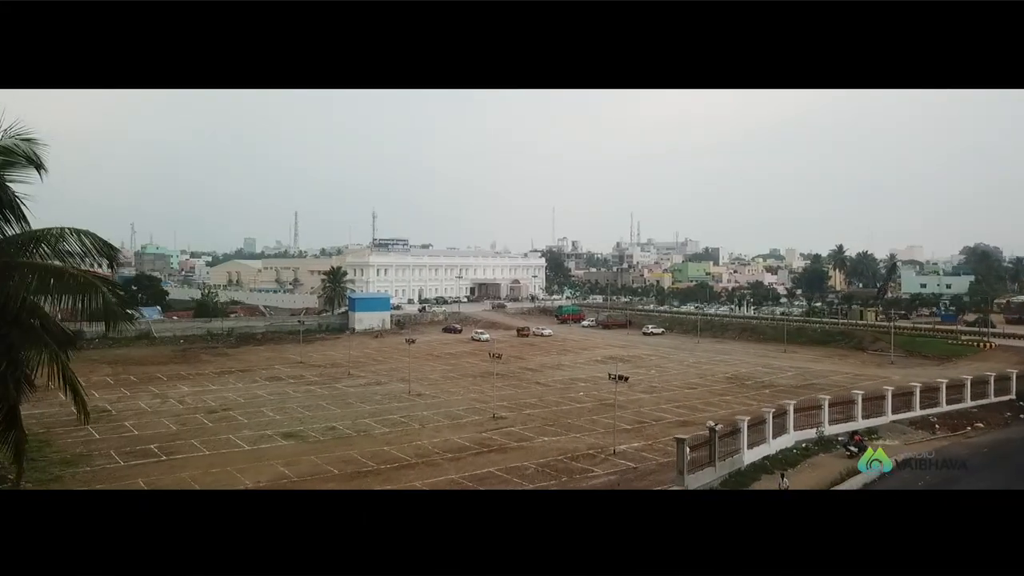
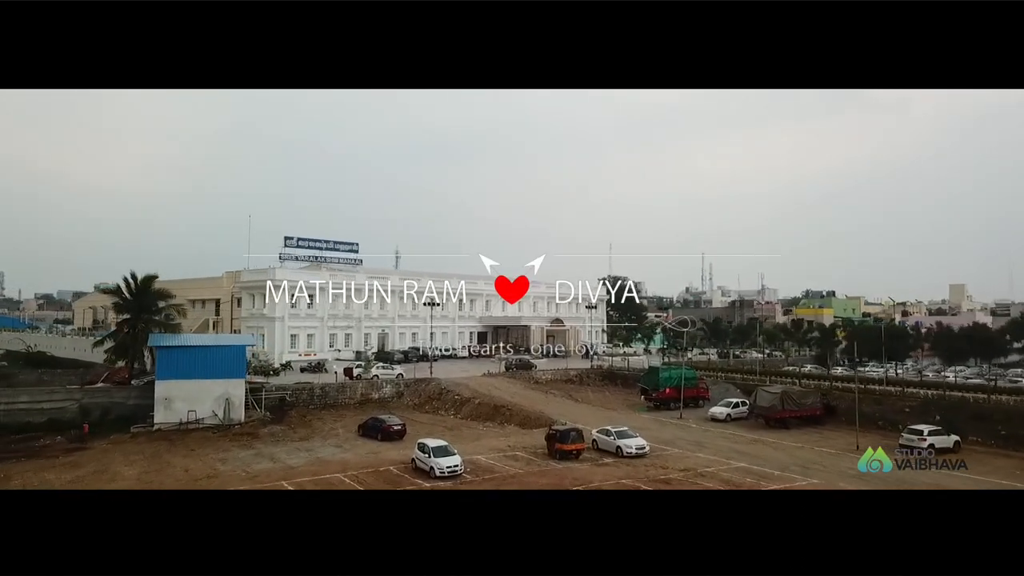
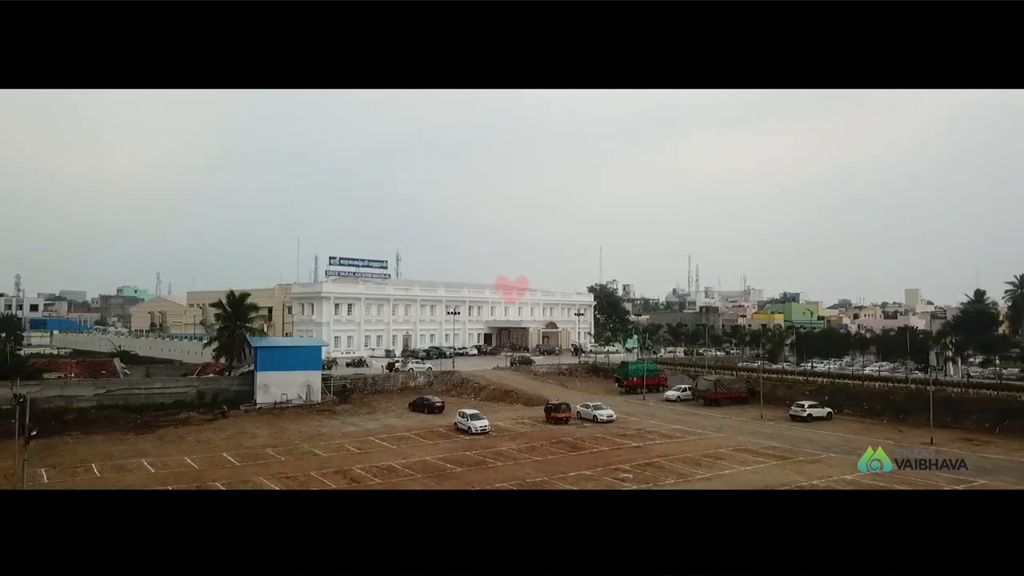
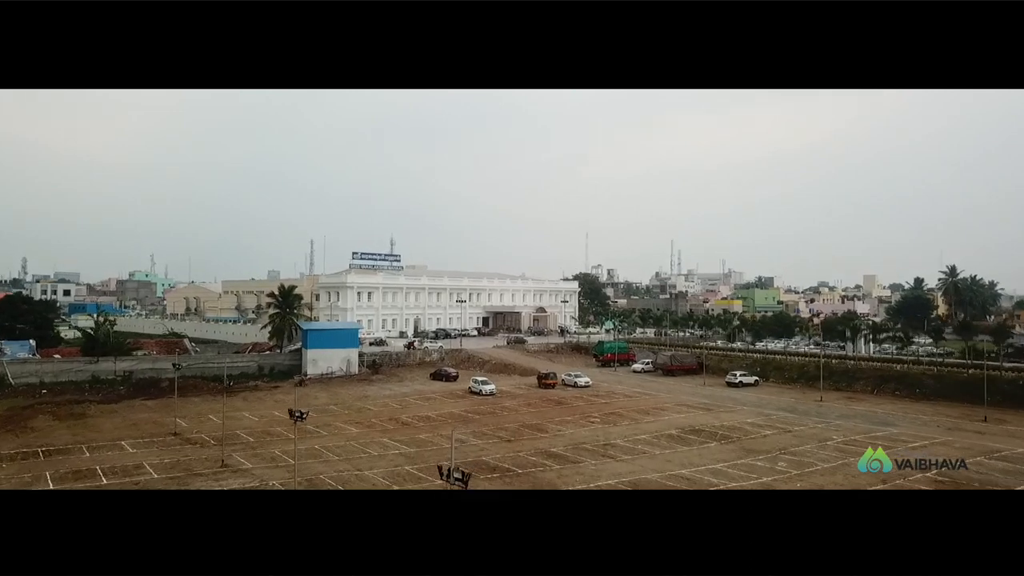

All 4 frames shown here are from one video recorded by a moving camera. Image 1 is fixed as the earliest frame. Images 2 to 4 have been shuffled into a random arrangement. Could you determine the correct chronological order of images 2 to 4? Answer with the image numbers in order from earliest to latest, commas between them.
4, 3, 2
